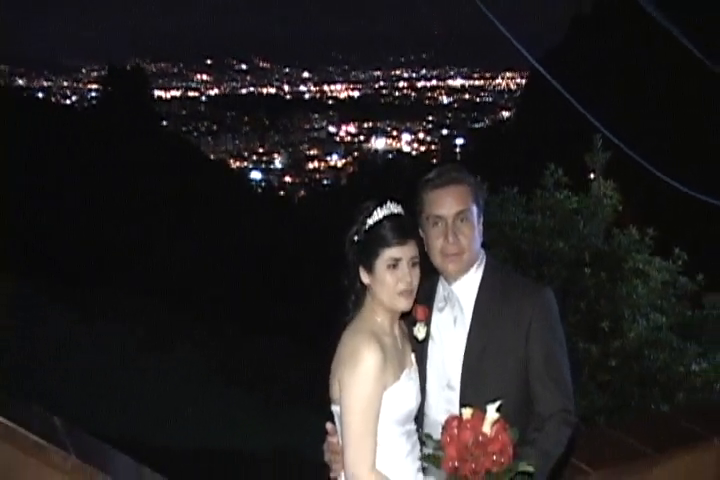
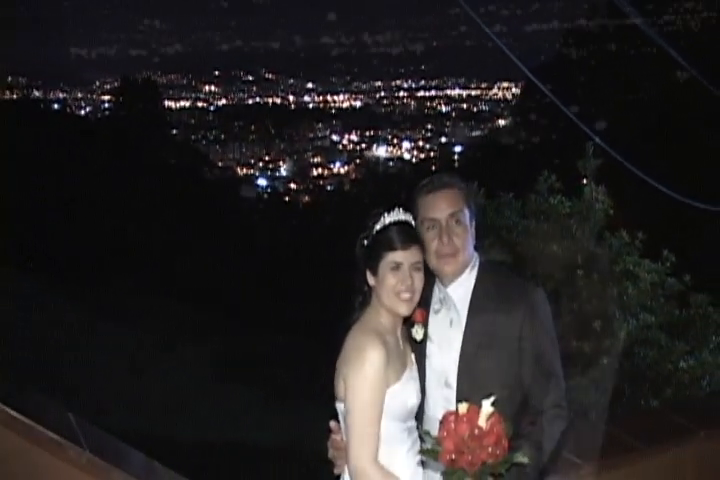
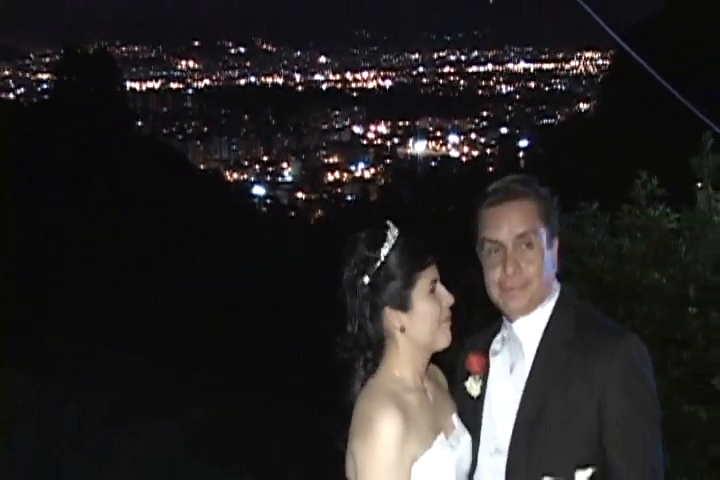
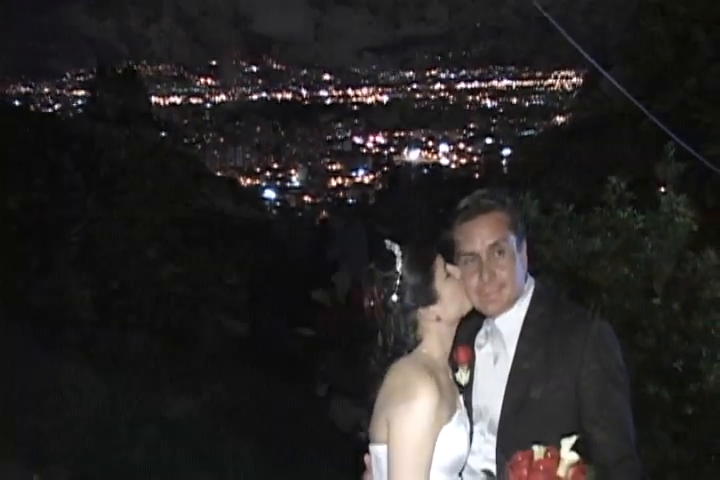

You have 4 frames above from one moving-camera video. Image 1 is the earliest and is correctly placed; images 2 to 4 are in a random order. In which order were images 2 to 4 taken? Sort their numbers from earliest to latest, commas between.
2, 3, 4
